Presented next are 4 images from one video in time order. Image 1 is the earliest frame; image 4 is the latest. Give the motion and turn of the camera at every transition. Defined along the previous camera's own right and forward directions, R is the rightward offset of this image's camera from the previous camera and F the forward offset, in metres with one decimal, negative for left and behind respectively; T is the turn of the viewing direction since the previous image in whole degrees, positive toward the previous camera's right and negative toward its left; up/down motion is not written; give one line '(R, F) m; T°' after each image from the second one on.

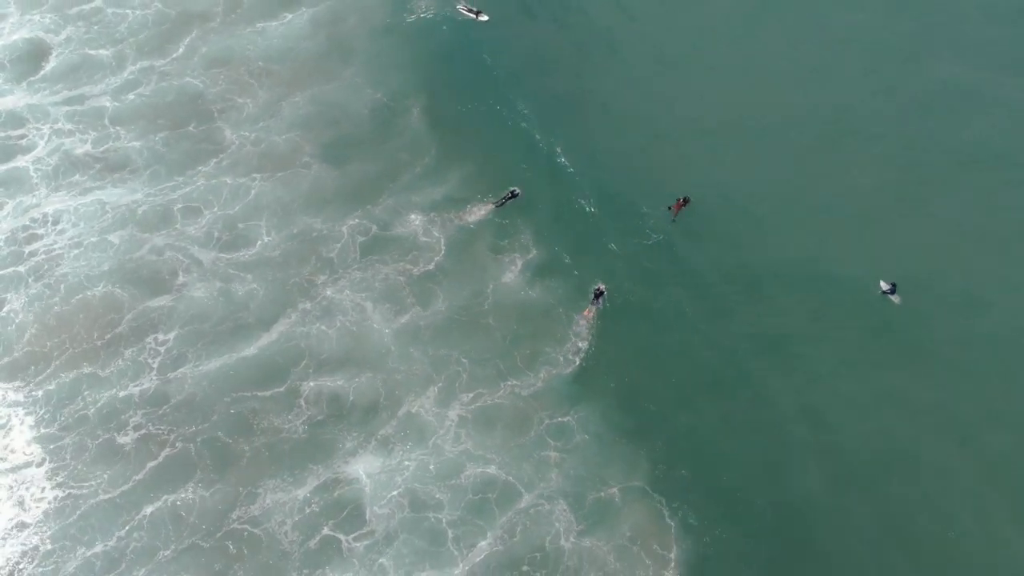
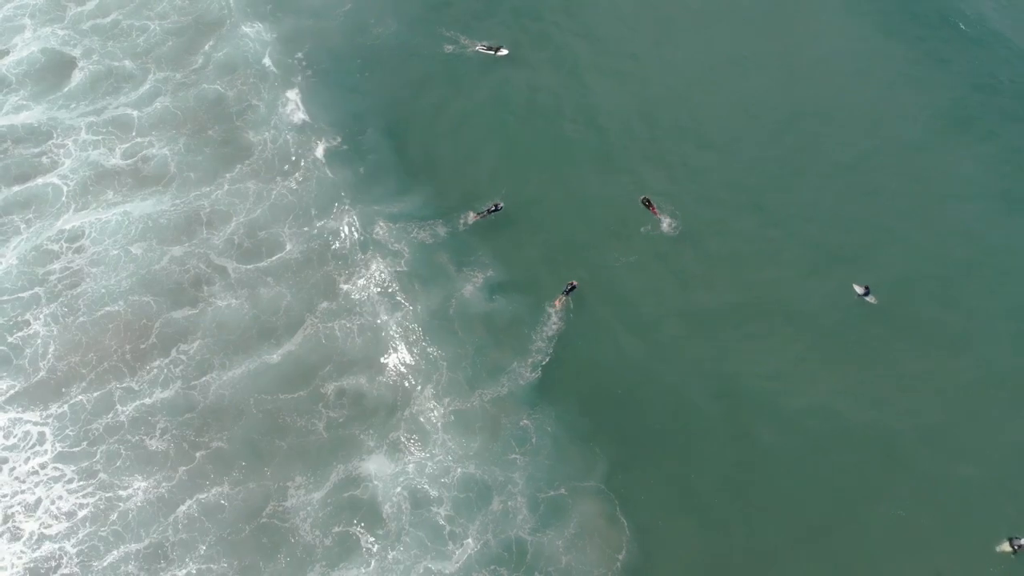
(+1.6, -1.7) m; -2°
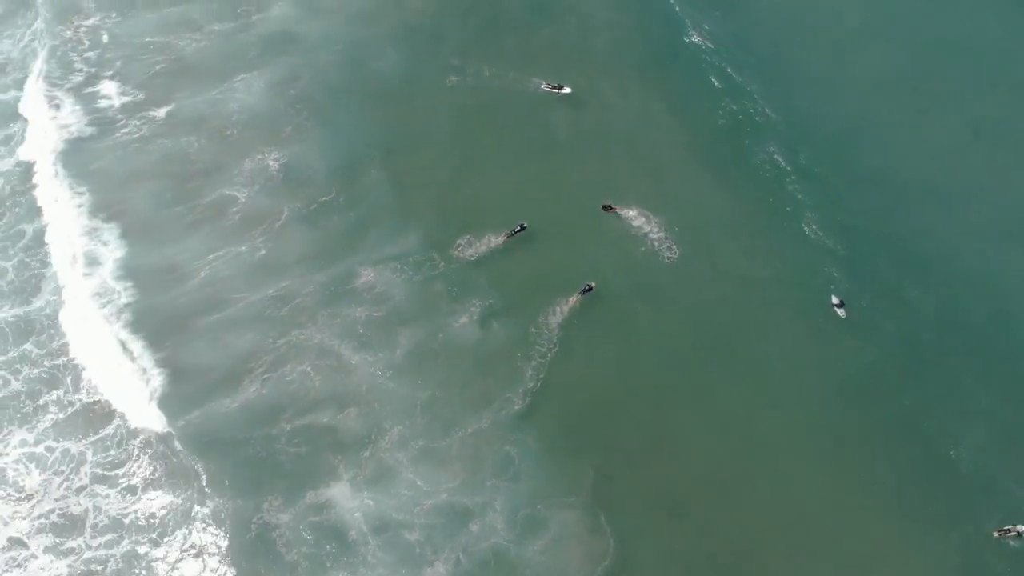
(+2.0, -2.3) m; -1°
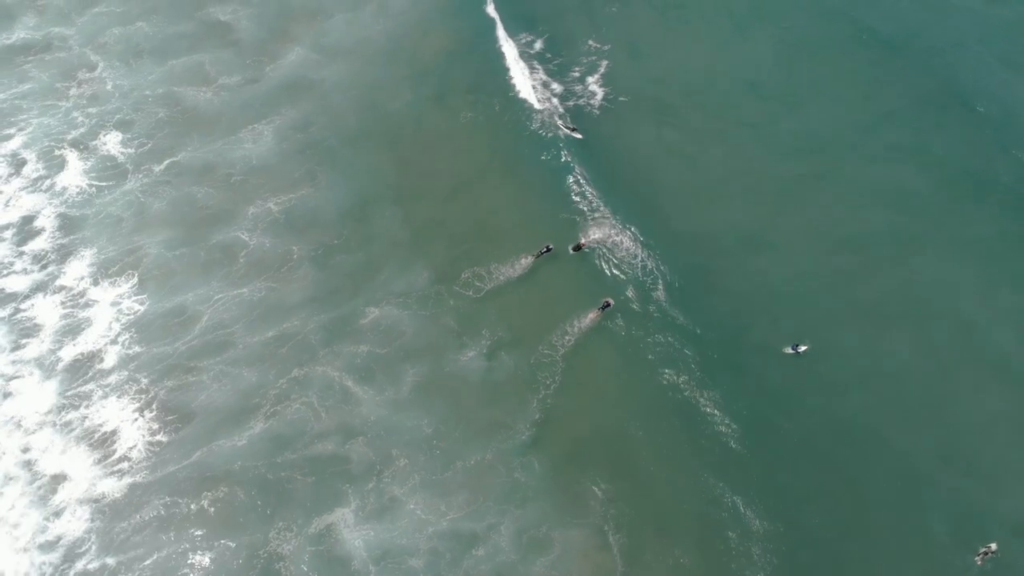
(-0.2, -1.9) m; +1°
